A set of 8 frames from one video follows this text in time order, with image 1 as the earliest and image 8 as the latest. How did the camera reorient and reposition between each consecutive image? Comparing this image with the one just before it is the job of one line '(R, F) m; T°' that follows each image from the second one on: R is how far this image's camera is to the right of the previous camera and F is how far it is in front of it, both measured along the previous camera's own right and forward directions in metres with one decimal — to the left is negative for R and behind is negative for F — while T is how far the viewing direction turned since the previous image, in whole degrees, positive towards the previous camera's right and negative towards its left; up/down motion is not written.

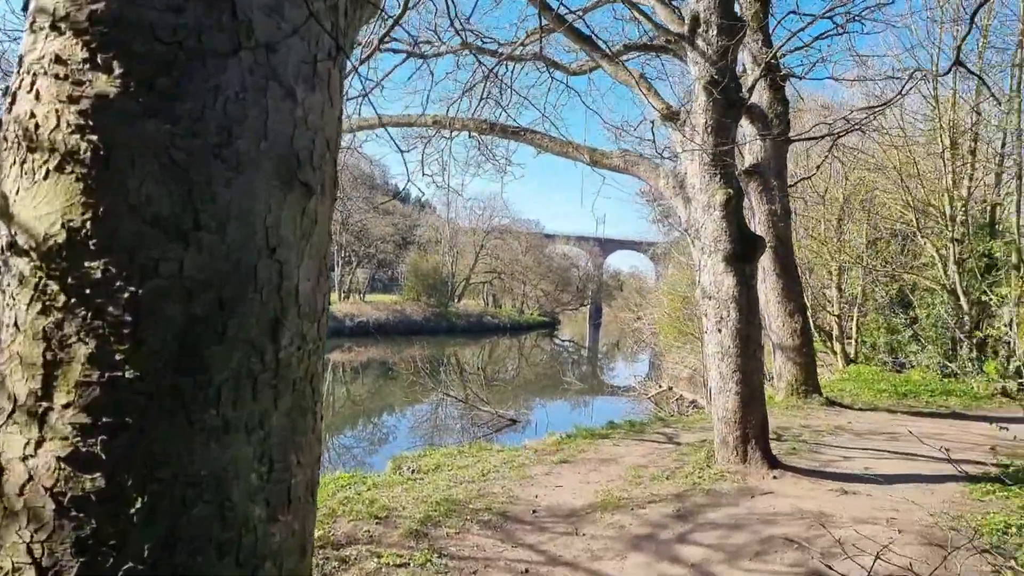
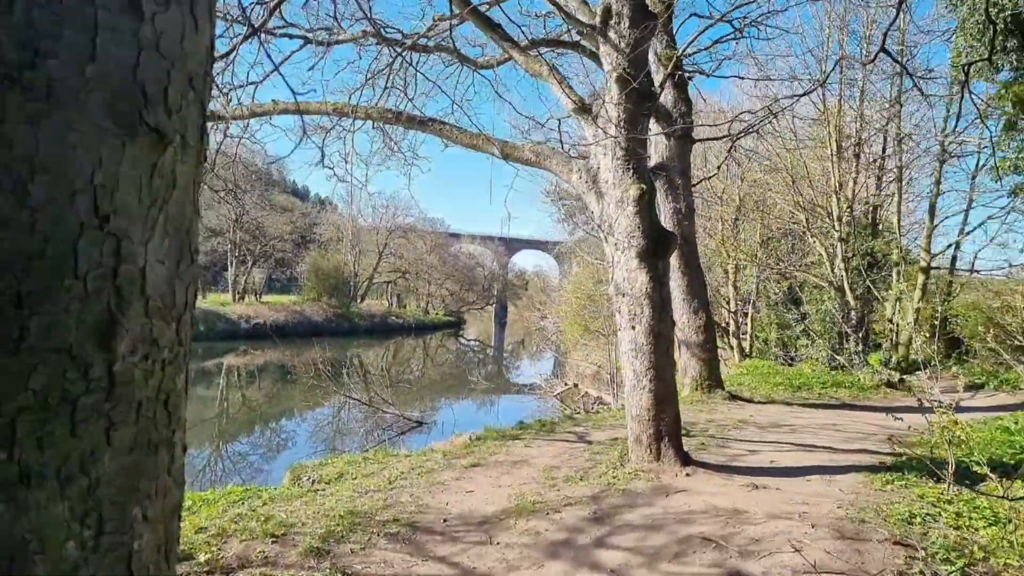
(0.0, +0.3) m; +9°
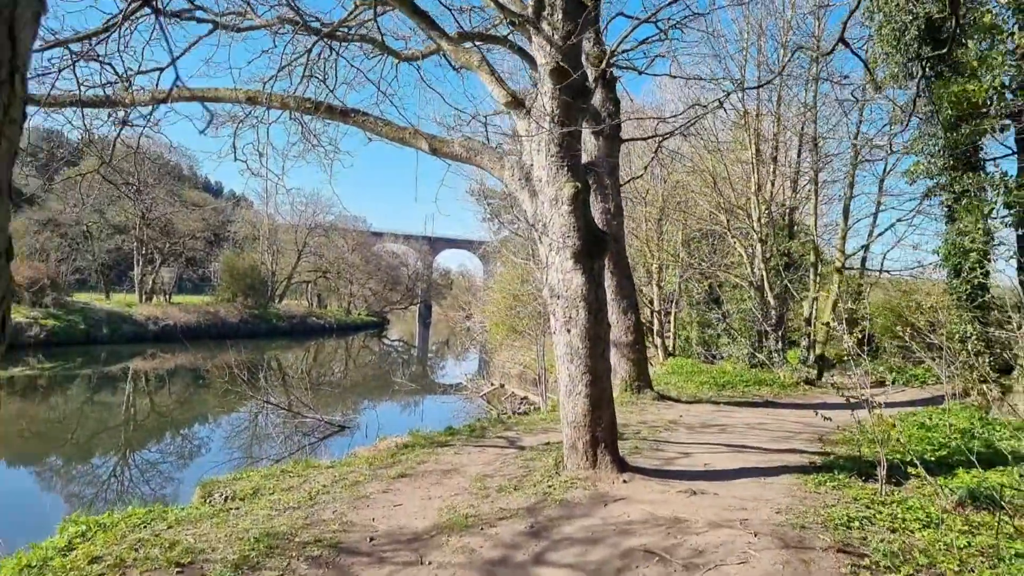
(0.0, +0.3) m; +7°
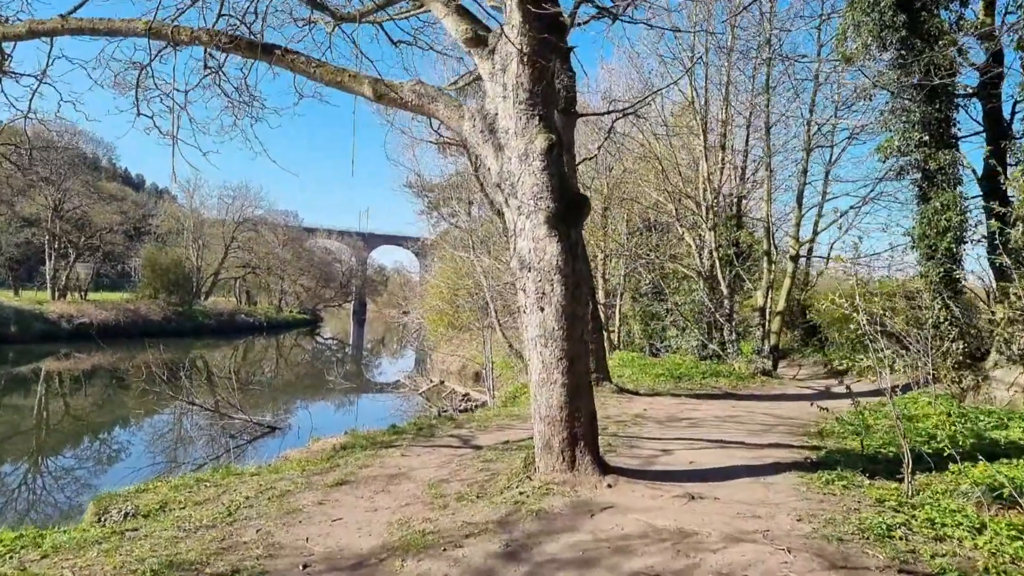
(-0.2, +0.9) m; +6°
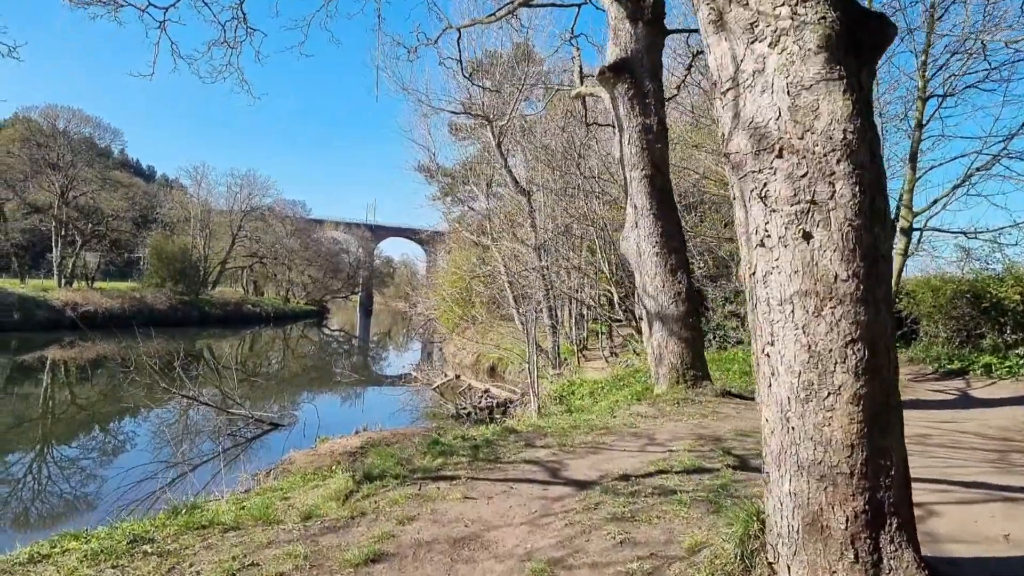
(-0.8, +2.4) m; -1°
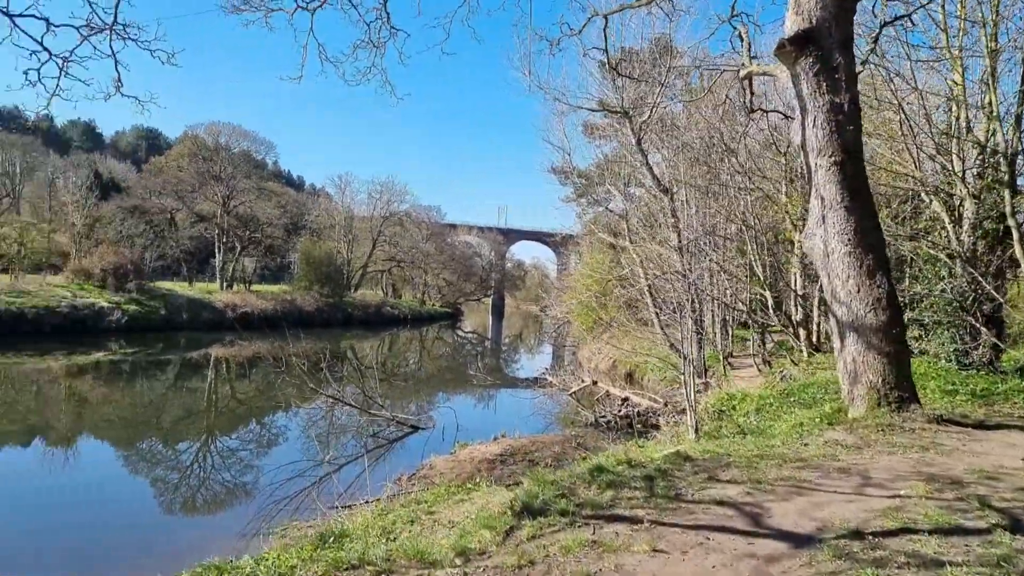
(-0.4, +0.7) m; -12°
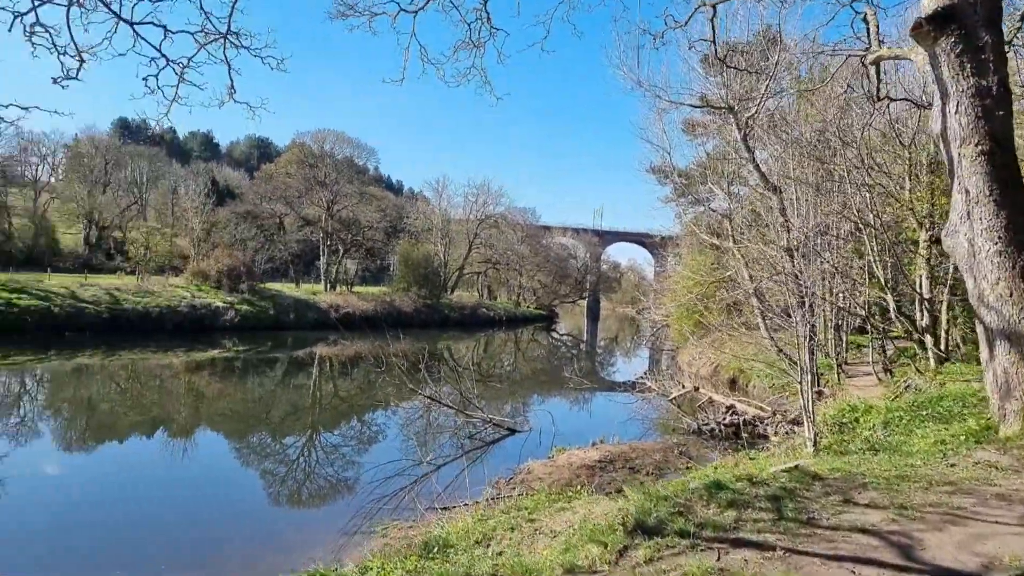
(0.0, +0.3) m; -9°
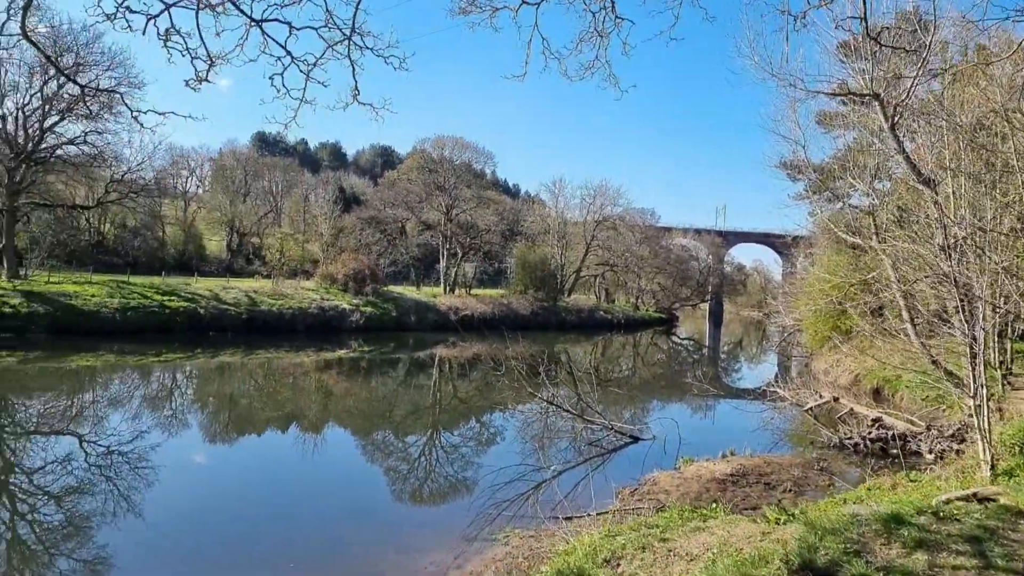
(0.0, +0.3) m; -11°
